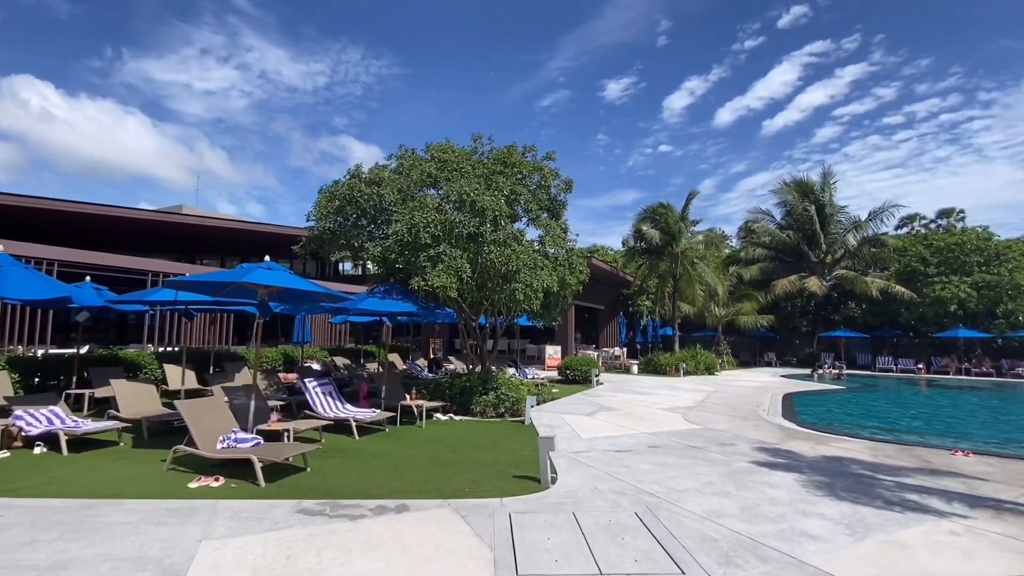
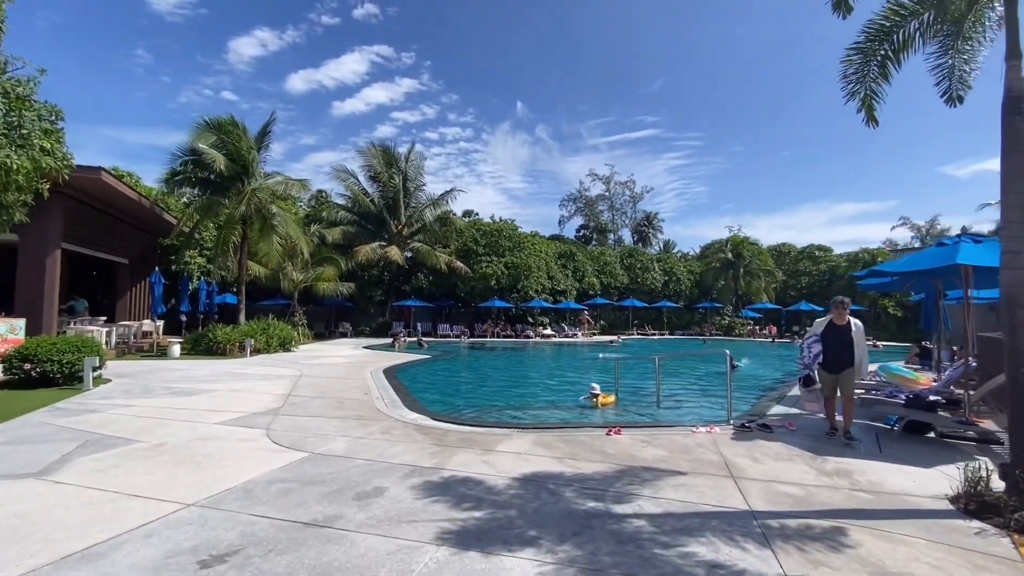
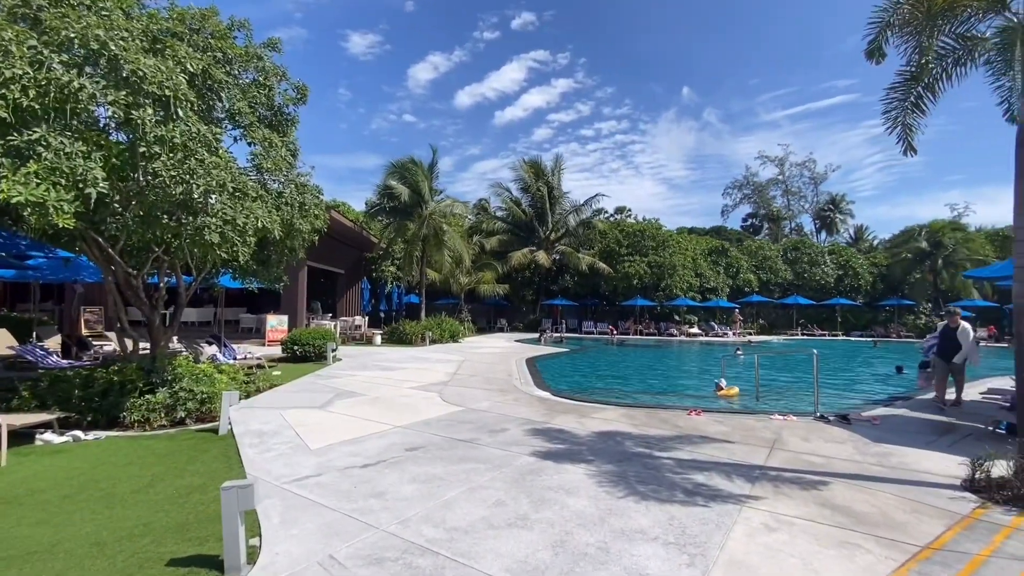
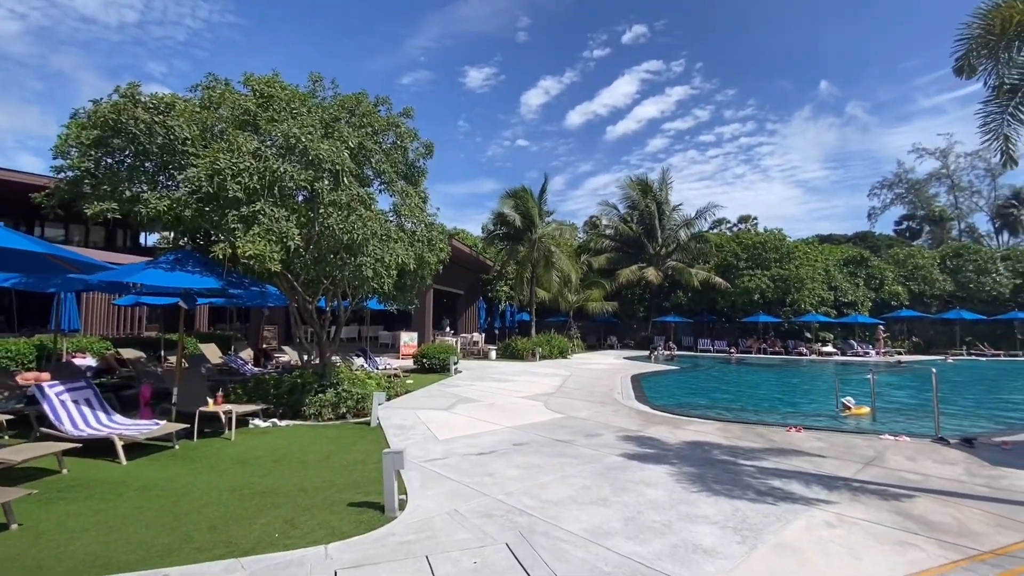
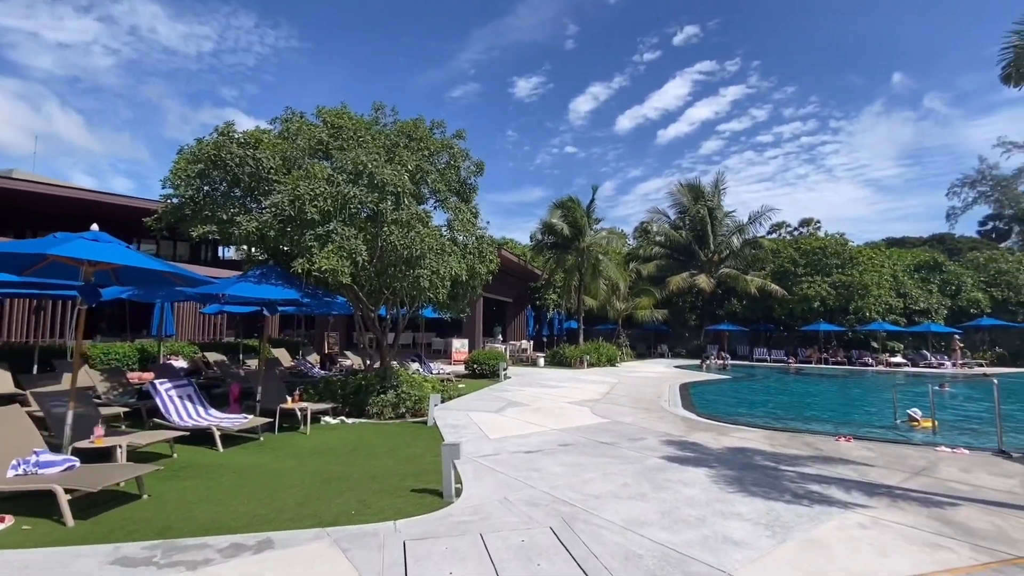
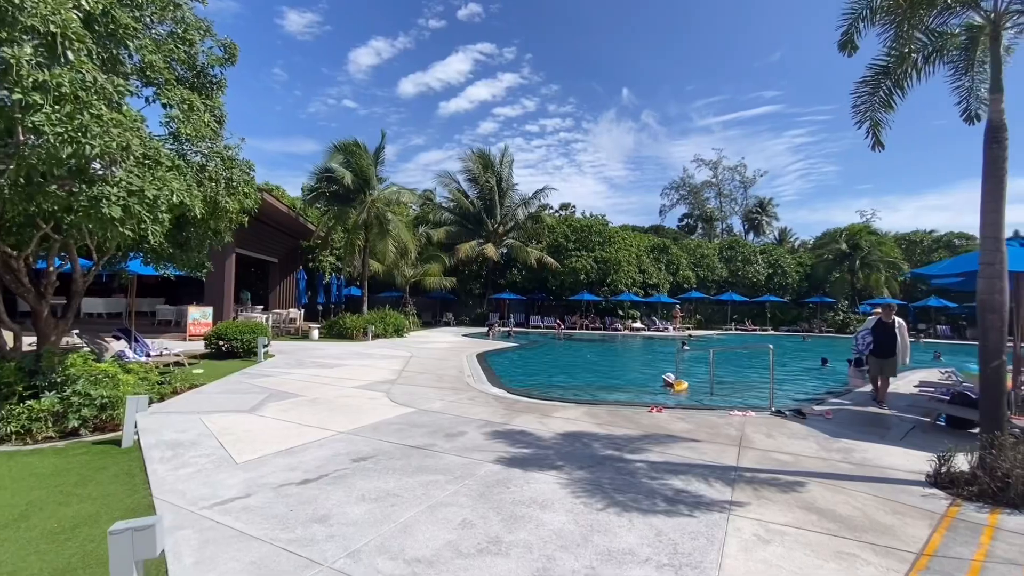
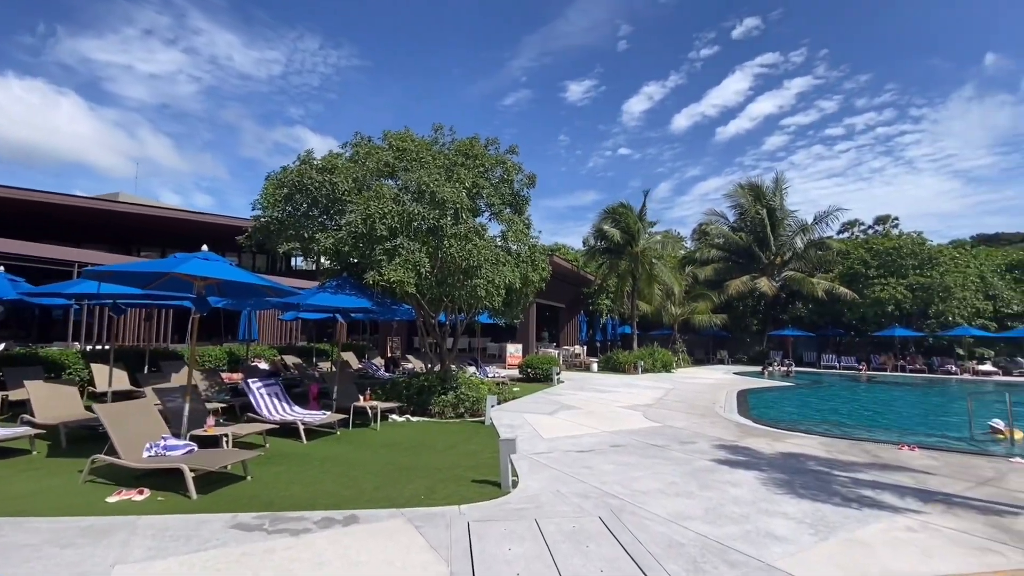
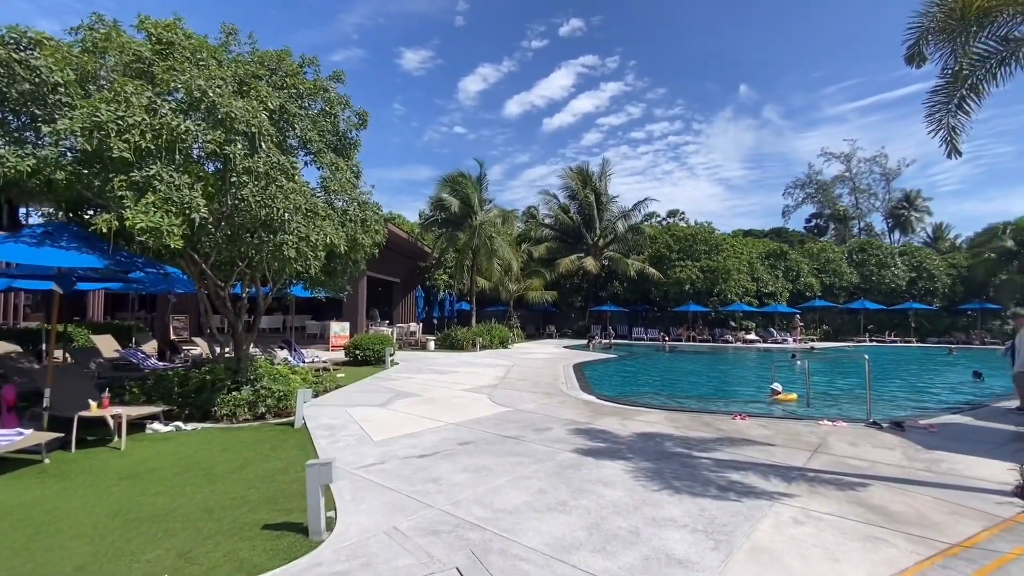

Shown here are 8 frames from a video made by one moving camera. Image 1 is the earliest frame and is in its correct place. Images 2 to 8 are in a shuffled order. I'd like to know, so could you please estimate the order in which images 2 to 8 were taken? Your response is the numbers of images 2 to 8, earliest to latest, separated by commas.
7, 5, 4, 8, 3, 6, 2
